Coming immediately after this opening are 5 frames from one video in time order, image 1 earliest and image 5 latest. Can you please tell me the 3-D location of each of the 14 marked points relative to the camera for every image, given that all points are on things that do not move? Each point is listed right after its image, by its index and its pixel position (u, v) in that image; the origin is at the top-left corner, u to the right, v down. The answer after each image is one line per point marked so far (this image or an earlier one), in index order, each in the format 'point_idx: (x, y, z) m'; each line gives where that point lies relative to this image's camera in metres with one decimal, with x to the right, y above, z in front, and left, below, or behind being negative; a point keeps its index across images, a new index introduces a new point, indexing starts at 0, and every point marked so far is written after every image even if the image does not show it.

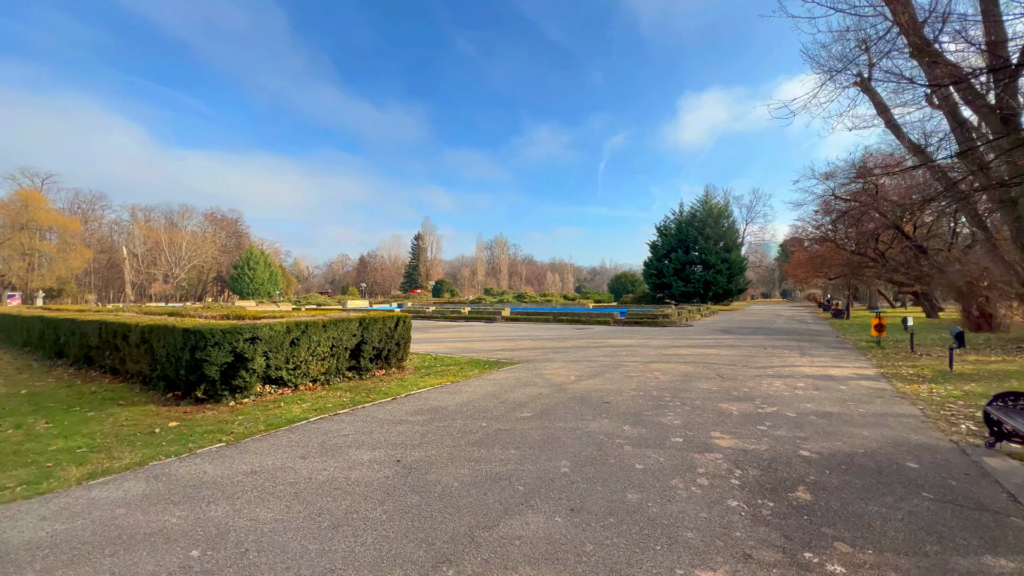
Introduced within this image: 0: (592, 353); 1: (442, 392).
0: (+2.0, -1.7, +11.0) m
1: (-1.1, -1.7, +6.9) m
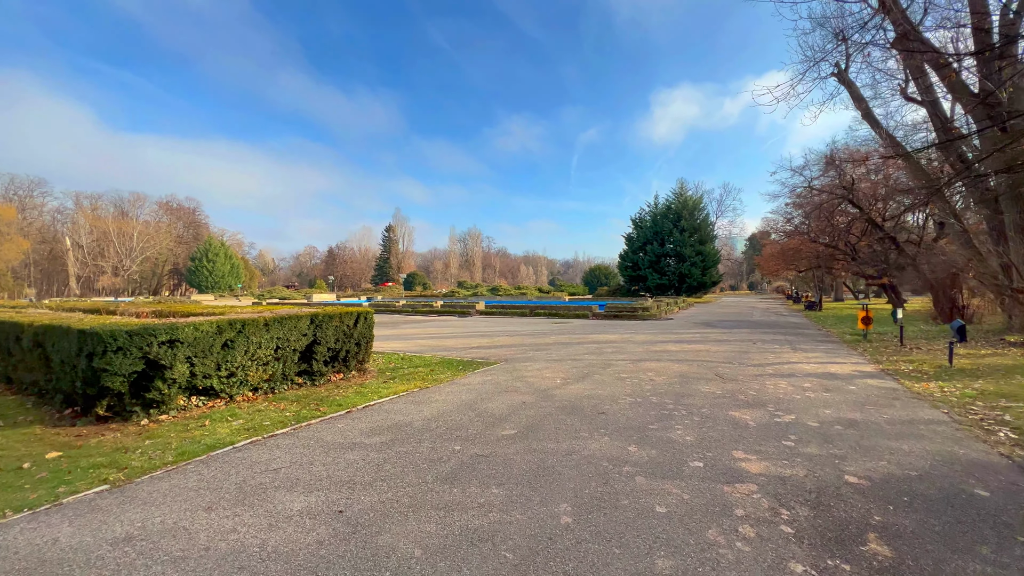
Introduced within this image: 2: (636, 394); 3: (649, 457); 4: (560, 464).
0: (+1.5, -1.5, +10.1) m
1: (-1.4, -1.6, +5.8) m
2: (+1.8, -1.5, +6.2) m
3: (+1.3, -1.5, +4.0) m
4: (+0.4, -1.5, +3.8) m
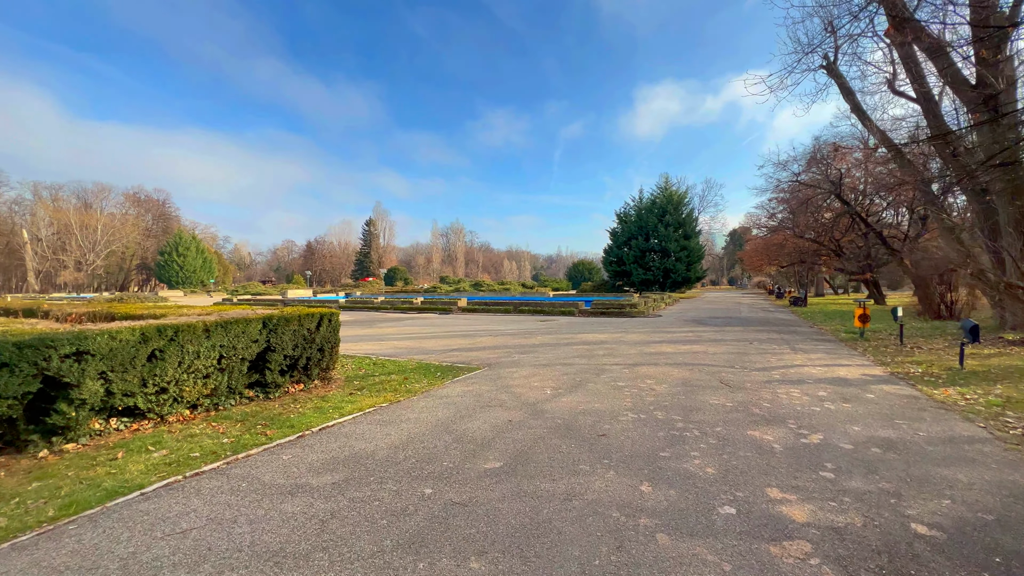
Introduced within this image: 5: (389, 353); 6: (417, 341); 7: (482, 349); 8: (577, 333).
0: (+1.1, -1.4, +9.3) m
1: (-1.6, -1.6, +4.9) m
2: (+1.6, -1.5, +5.4) m
3: (+1.1, -1.6, +3.2) m
4: (+0.3, -1.6, +2.9) m
5: (-3.0, -1.6, +10.3) m
6: (-2.7, -1.5, +12.1) m
7: (-0.8, -1.5, +10.4) m
8: (+1.9, -1.3, +12.6) m
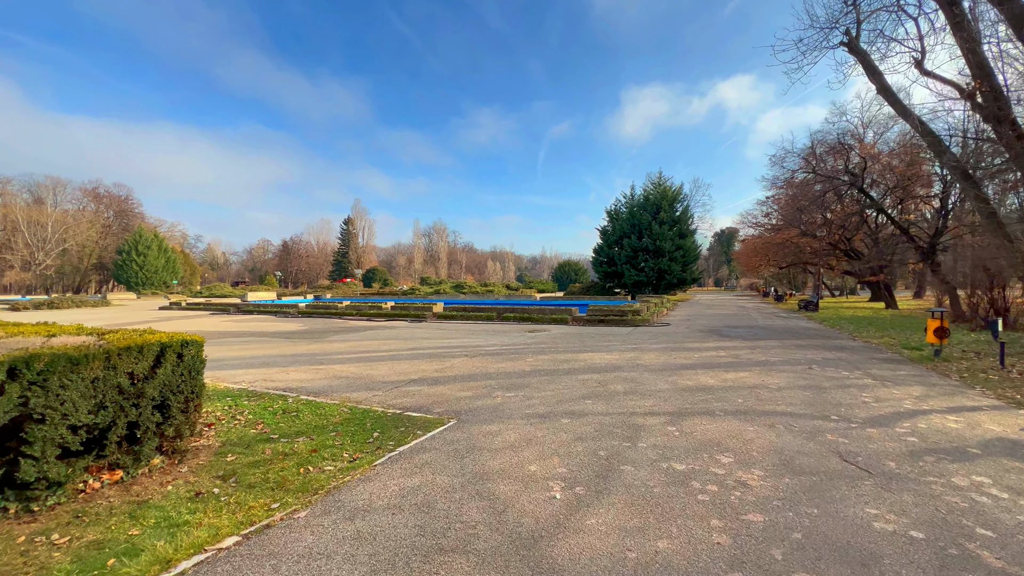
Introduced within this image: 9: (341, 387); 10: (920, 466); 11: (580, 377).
0: (+0.8, -1.5, +6.5) m
1: (-1.7, -1.7, +2.0) m
2: (+1.4, -1.6, +2.6) m
3: (+1.1, -1.7, +0.3) m
4: (+0.3, -1.7, +0.1) m
5: (-3.3, -1.7, +7.3) m
6: (-3.1, -1.6, +9.1) m
7: (-1.1, -1.6, +7.5) m
8: (+1.5, -1.4, +9.8) m
9: (-2.9, -1.7, +7.3) m
10: (+3.7, -1.6, +4.0) m
11: (+1.2, -1.5, +7.4) m
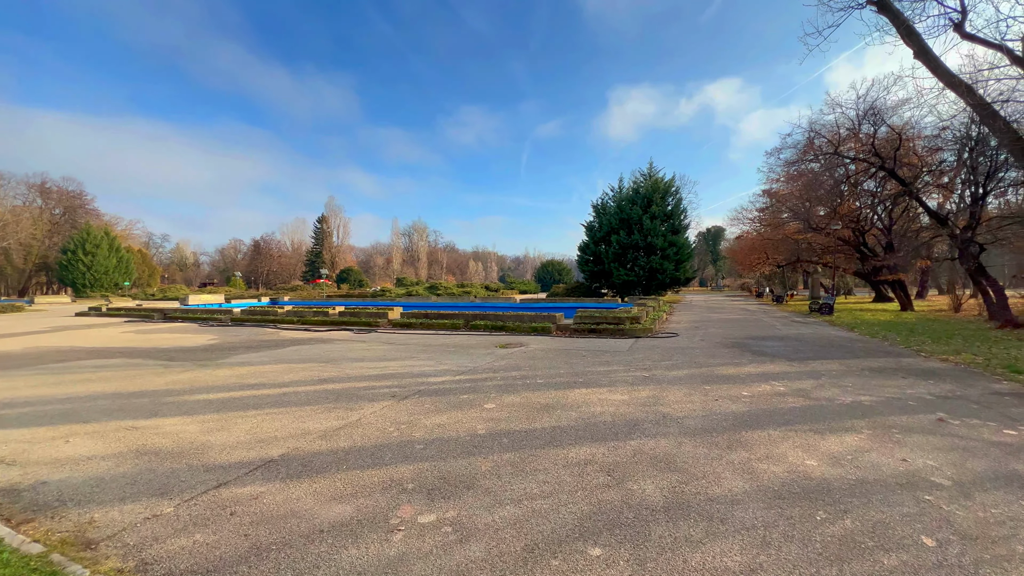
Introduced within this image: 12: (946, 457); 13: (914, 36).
0: (+0.3, -1.6, +3.1) m
1: (-2.1, -1.7, -1.4) m
2: (+1.0, -1.7, -0.7) m
3: (+0.8, -1.7, -3.0) m
4: (-0.1, -1.7, -3.3) m
5: (-3.9, -1.7, +3.9) m
6: (-3.7, -1.7, +5.6) m
7: (-1.7, -1.6, +4.1) m
8: (+0.8, -1.5, +6.5) m
9: (-3.4, -1.7, +3.9) m
10: (+3.3, -1.6, +0.8) m
11: (+0.6, -1.6, +4.0) m
12: (+4.1, -1.5, +4.0) m
13: (+14.3, +9.0, +15.3) m
